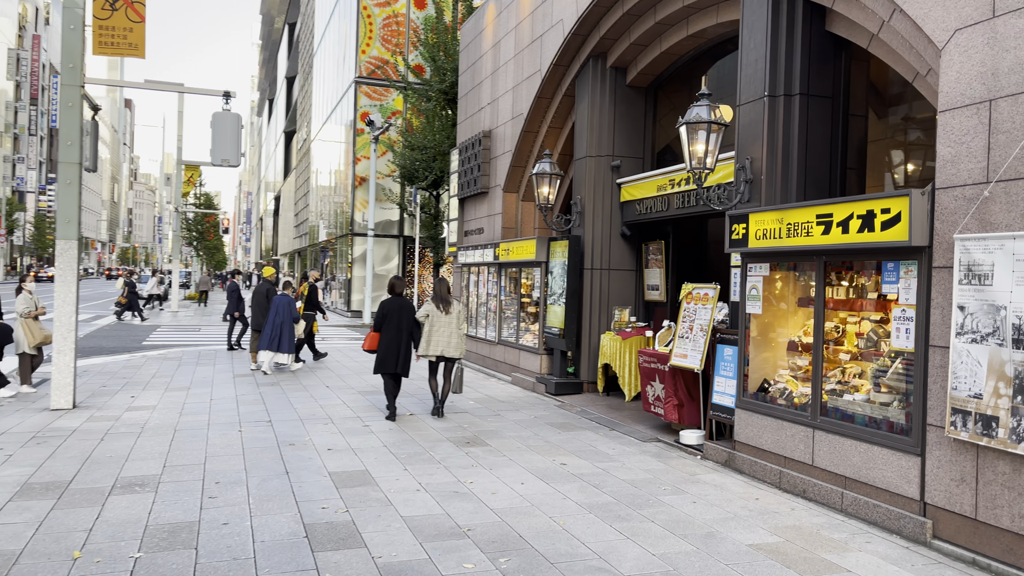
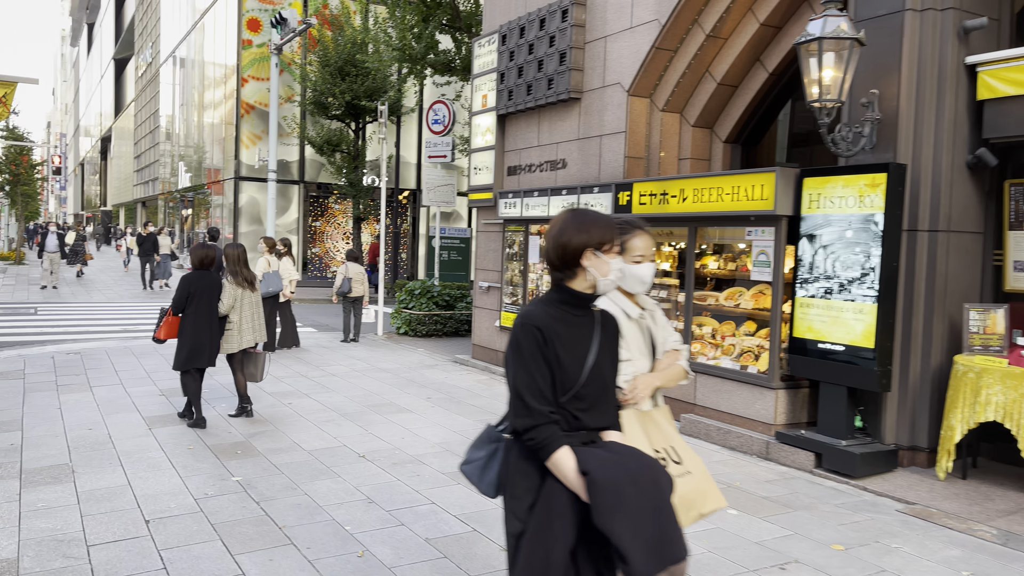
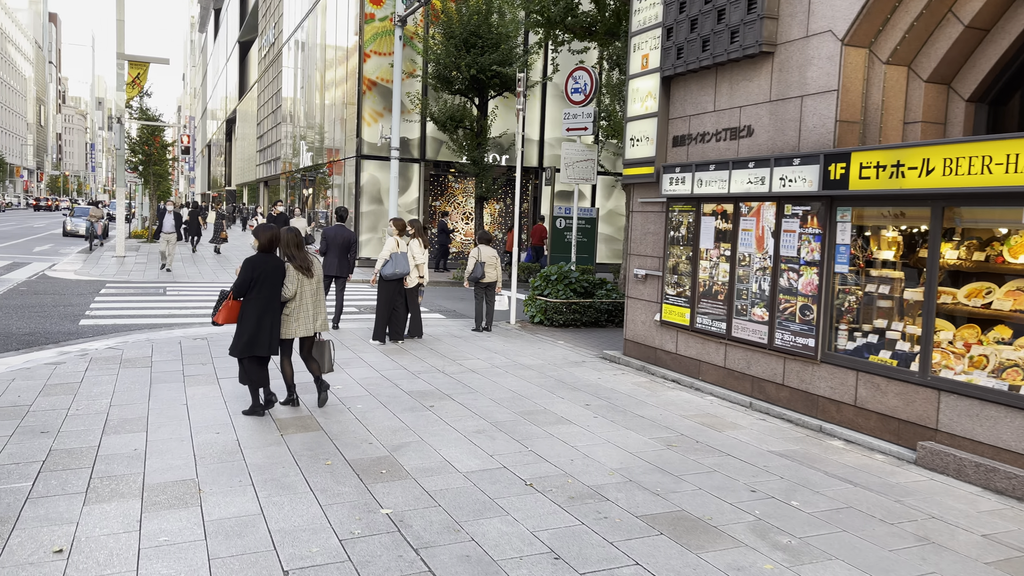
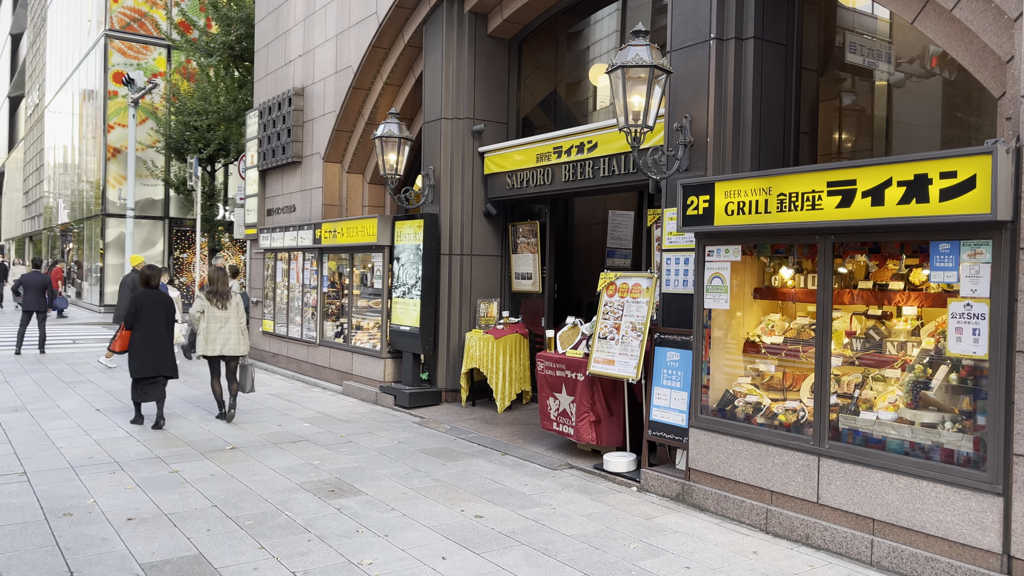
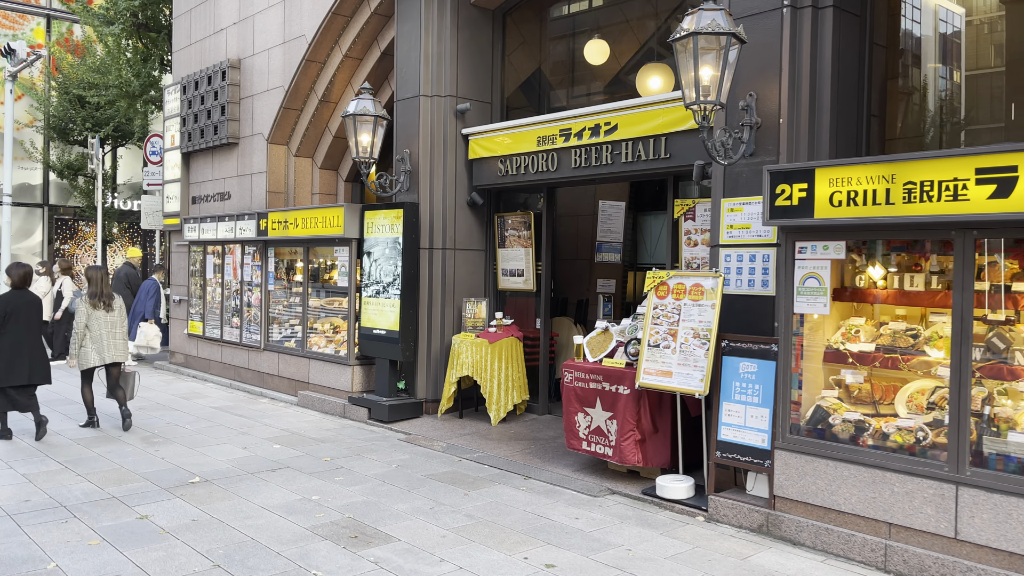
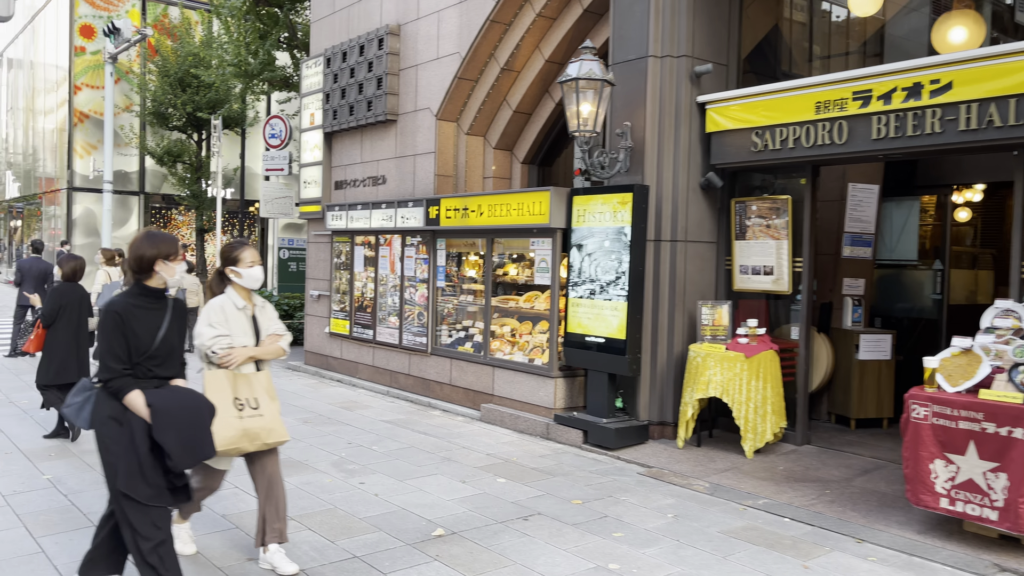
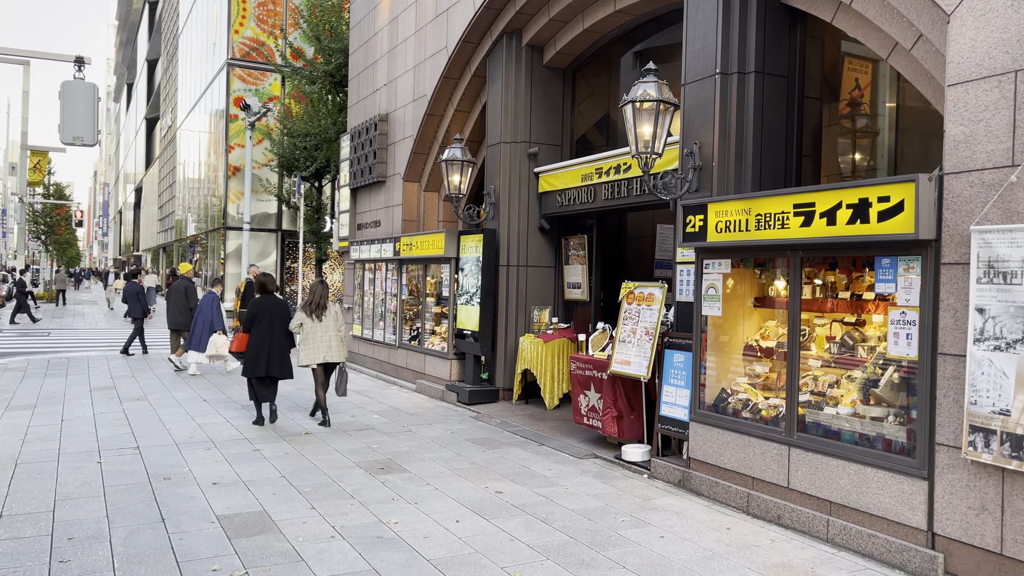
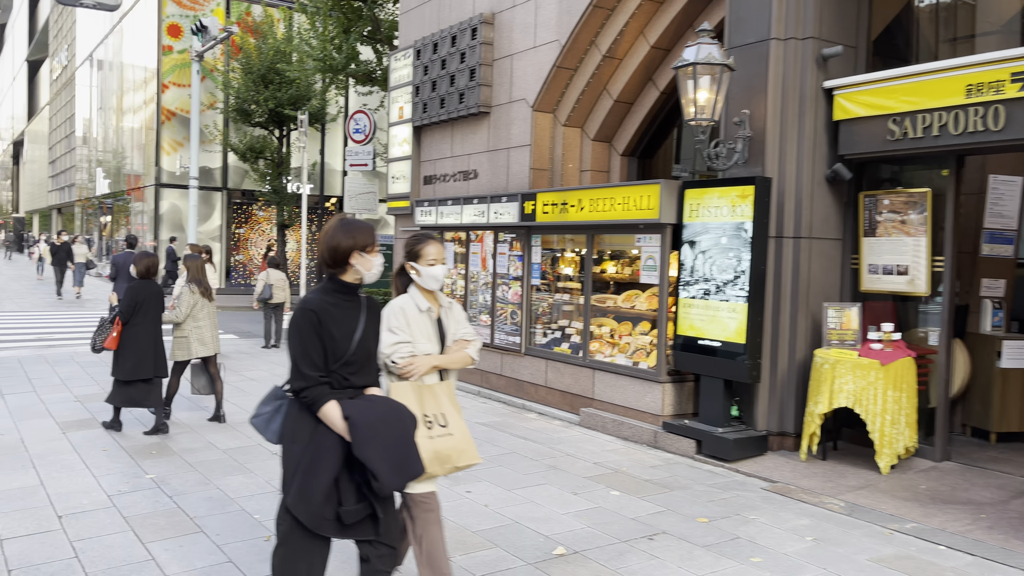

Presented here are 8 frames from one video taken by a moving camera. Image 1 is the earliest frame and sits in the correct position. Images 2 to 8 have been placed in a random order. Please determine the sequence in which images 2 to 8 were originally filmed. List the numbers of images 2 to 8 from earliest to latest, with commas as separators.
7, 4, 5, 6, 8, 2, 3
